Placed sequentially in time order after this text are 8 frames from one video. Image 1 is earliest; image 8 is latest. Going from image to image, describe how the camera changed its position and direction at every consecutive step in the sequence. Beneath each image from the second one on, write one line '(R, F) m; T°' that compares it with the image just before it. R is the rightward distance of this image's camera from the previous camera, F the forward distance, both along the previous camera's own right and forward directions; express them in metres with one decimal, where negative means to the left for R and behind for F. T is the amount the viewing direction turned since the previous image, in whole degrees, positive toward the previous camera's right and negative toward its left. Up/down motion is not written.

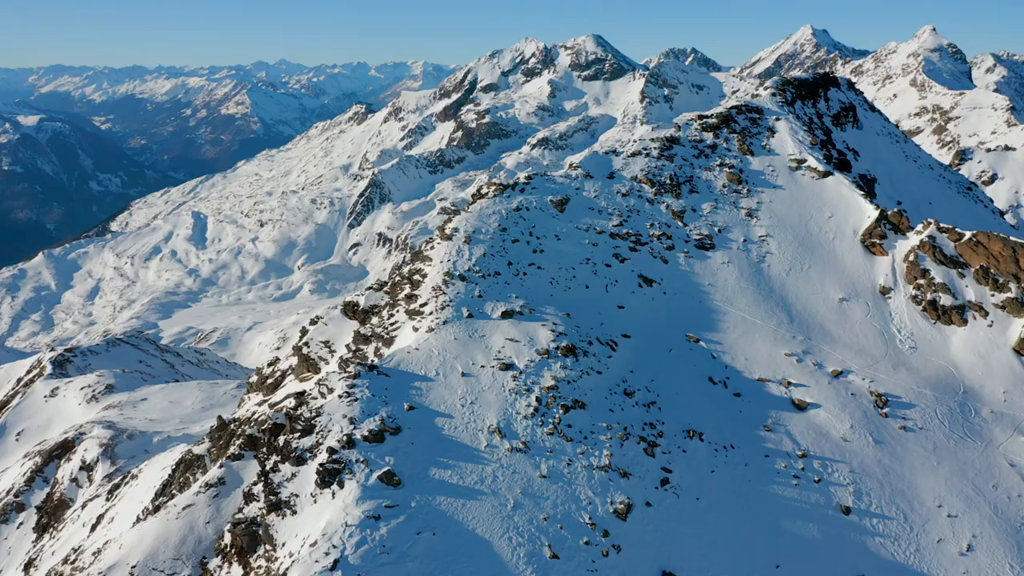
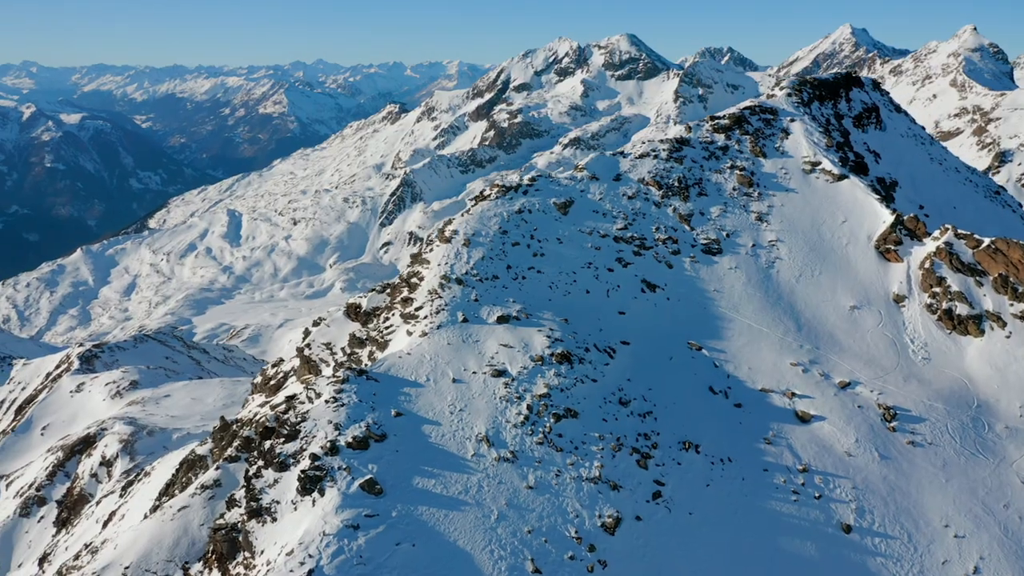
(+1.5, +0.7) m; -2°
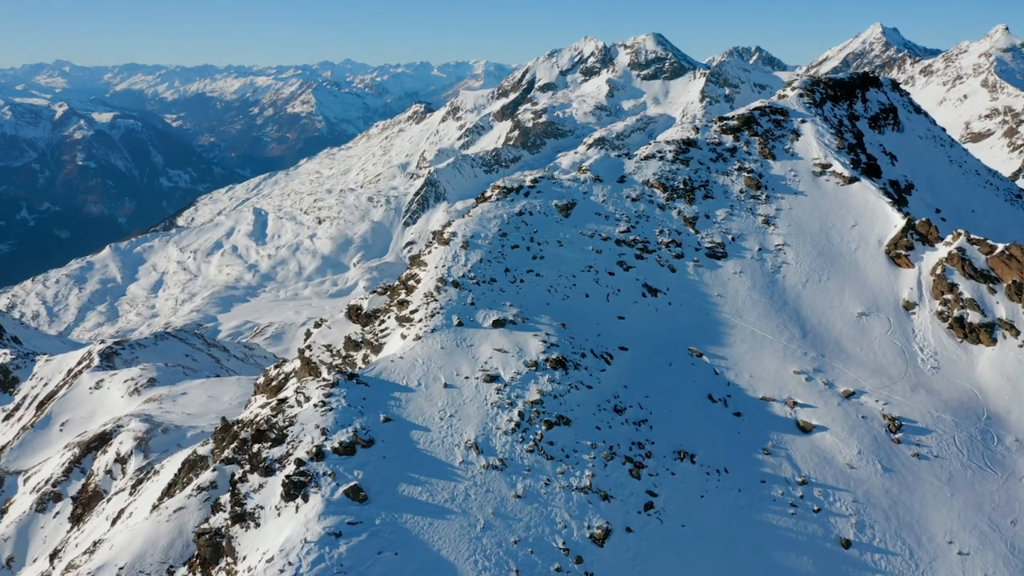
(+1.2, +0.5) m; -1°
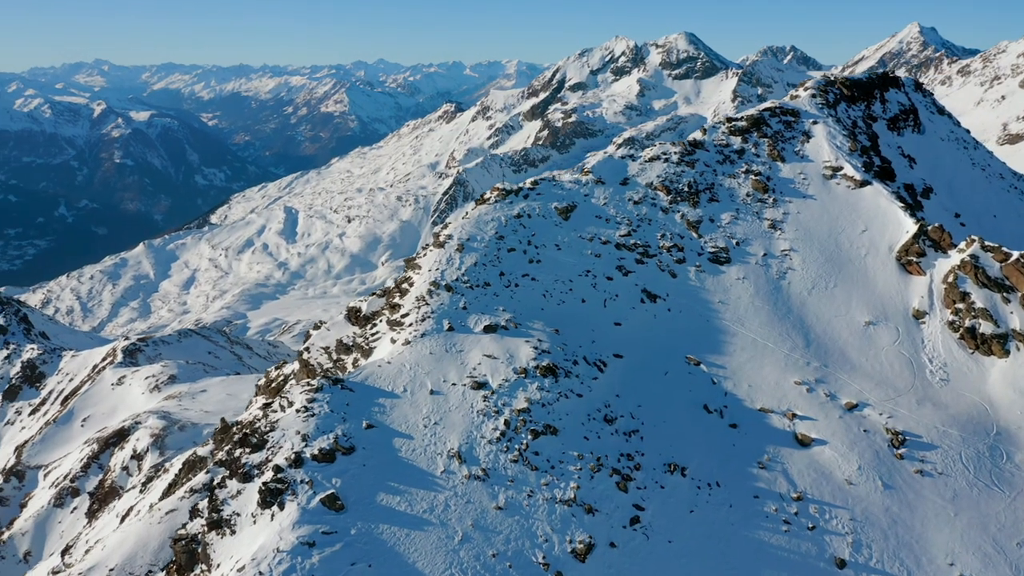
(+1.6, +0.7) m; -2°
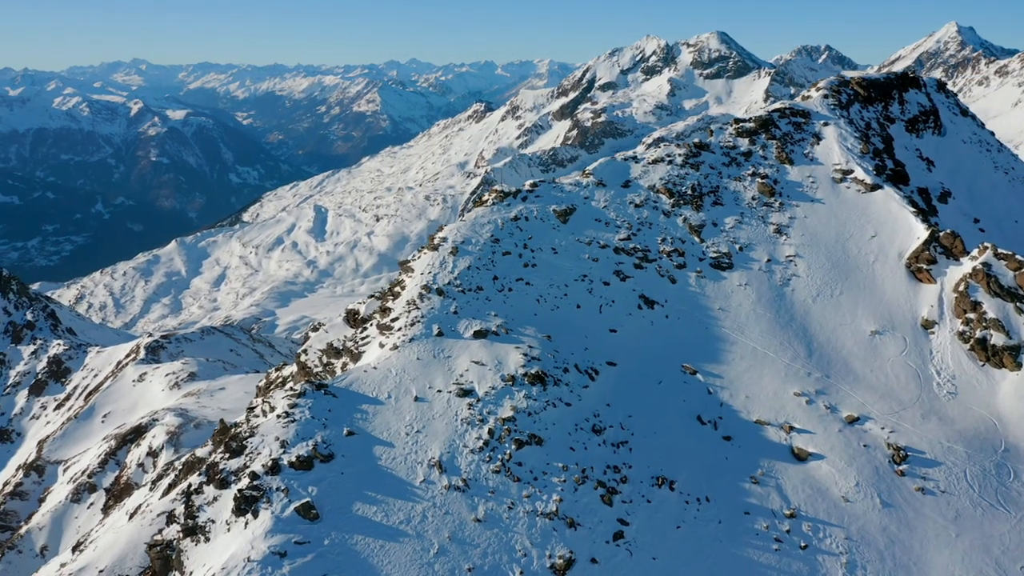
(+1.6, +0.7) m; -2°
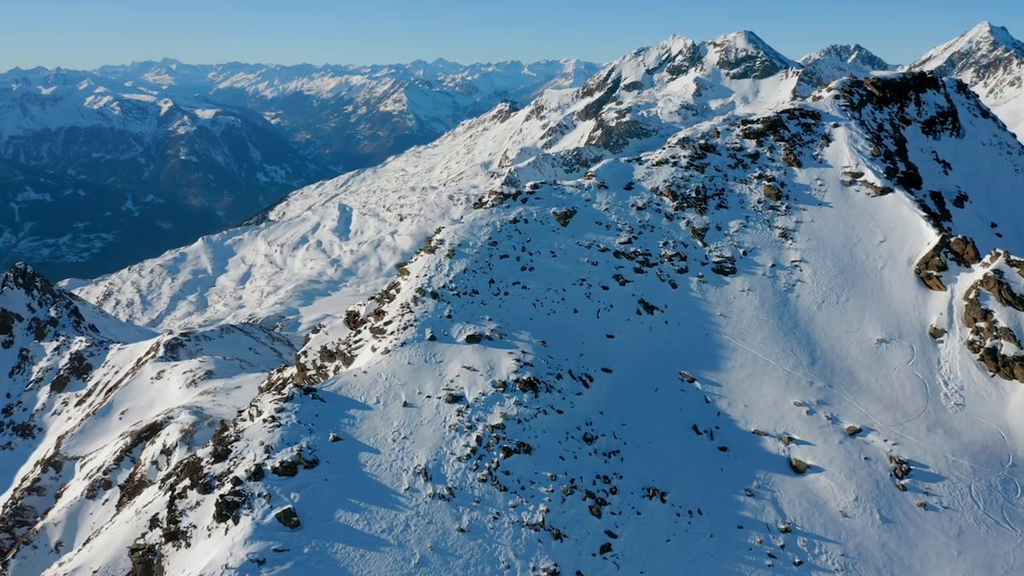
(+1.2, +0.5) m; -1°
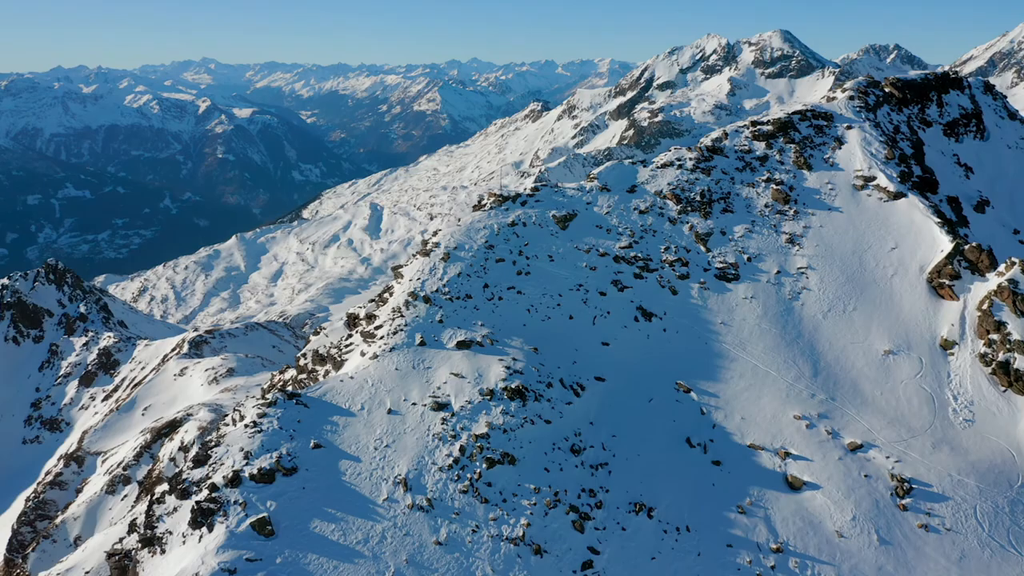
(+1.6, +0.7) m; -2°
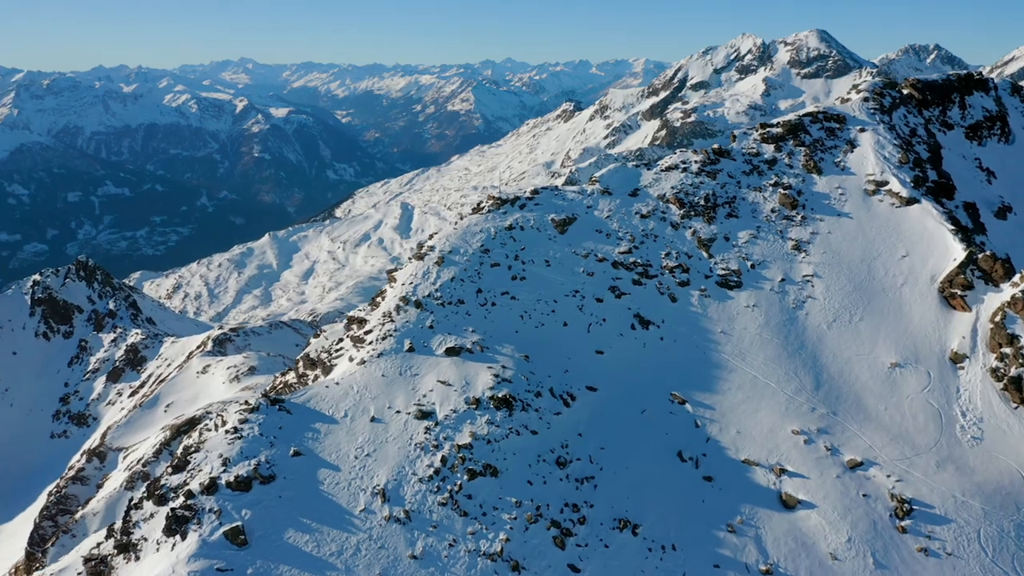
(+1.6, +0.7) m; -2°
